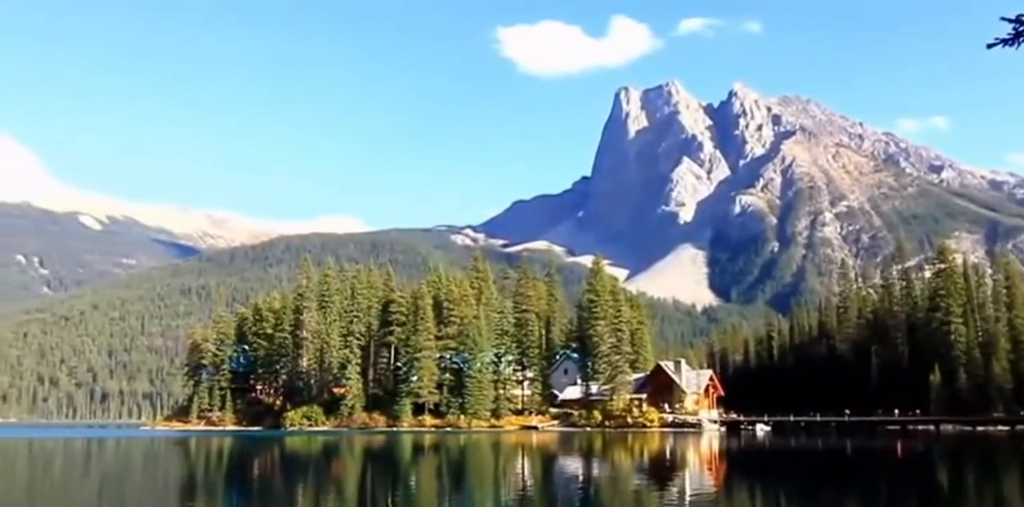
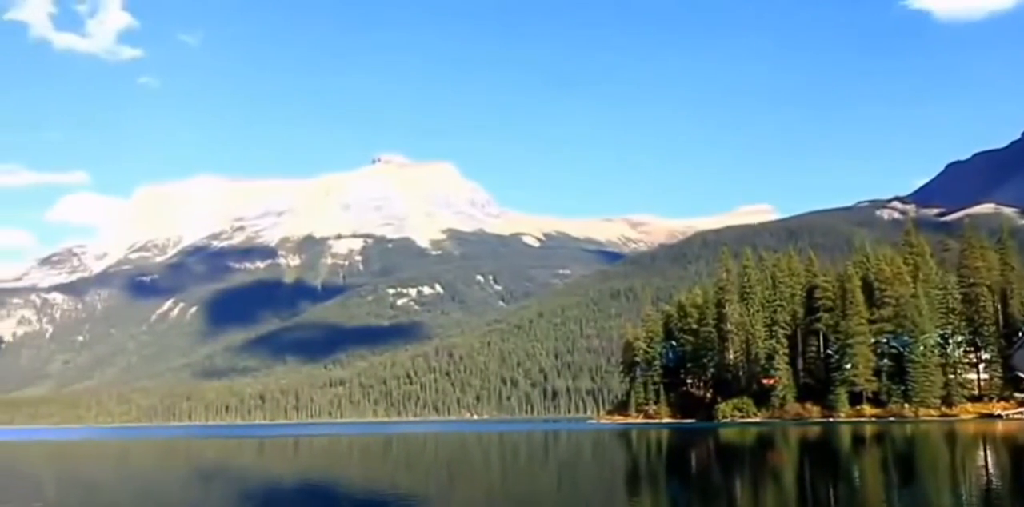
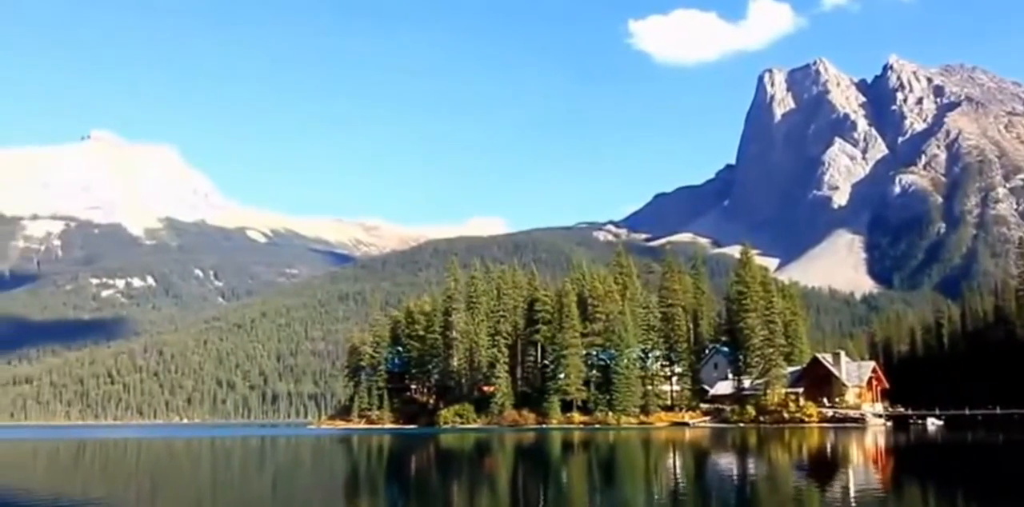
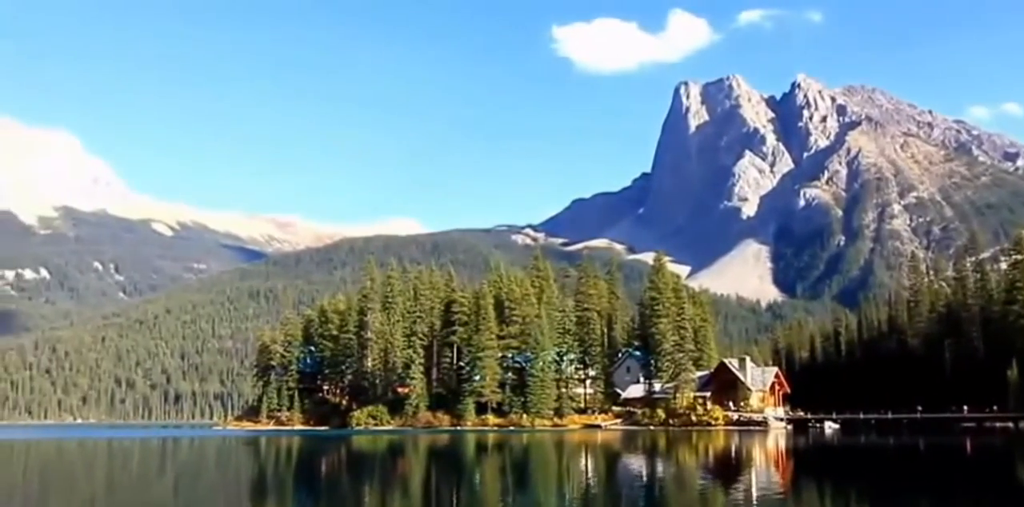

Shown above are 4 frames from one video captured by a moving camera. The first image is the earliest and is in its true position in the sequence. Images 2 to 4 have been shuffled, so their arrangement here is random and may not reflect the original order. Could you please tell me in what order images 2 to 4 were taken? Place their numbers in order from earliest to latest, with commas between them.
4, 3, 2
